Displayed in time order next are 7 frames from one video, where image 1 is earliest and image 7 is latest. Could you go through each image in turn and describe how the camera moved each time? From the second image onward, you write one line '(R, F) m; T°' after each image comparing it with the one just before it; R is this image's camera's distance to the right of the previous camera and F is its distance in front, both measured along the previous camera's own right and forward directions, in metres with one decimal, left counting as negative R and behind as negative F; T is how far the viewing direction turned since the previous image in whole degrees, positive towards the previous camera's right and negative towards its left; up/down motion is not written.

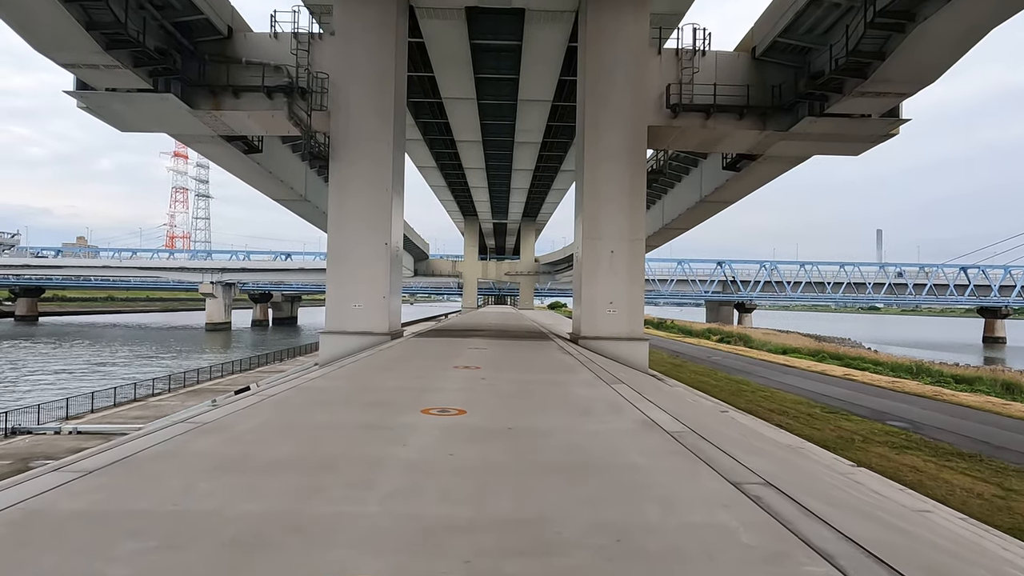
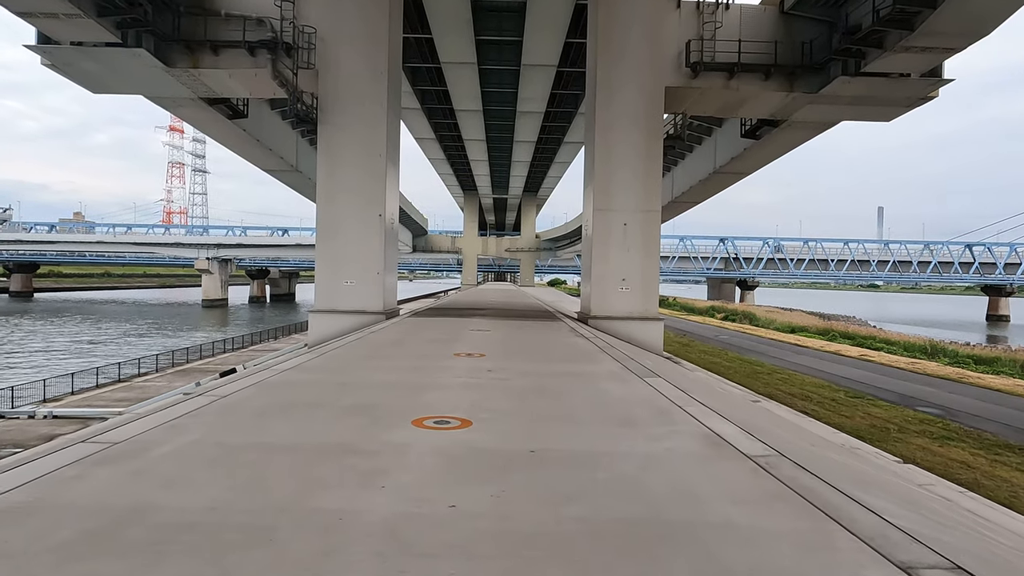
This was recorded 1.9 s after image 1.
(-0.1, +0.9) m; 0°
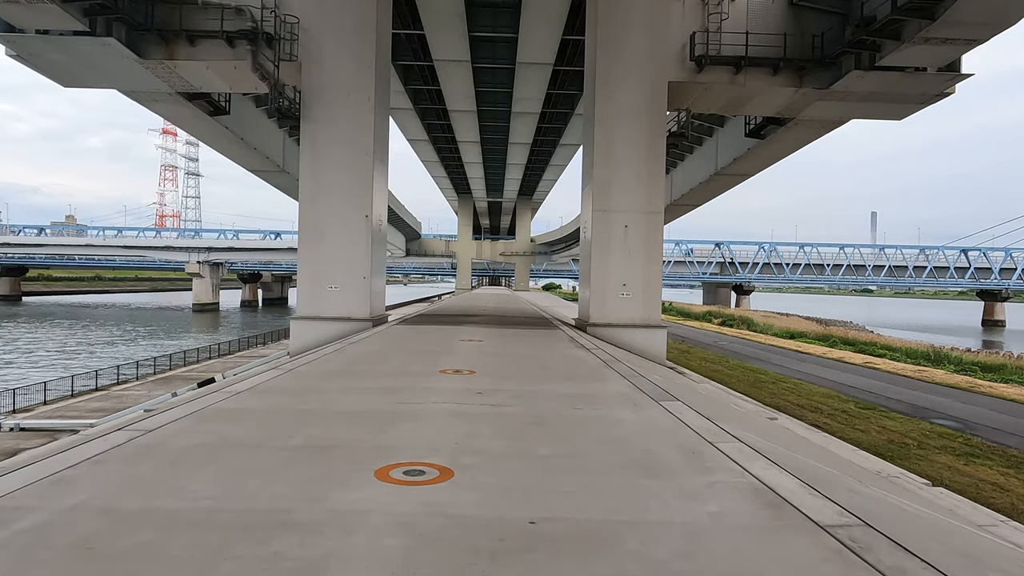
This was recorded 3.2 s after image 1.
(0.0, +0.6) m; 0°
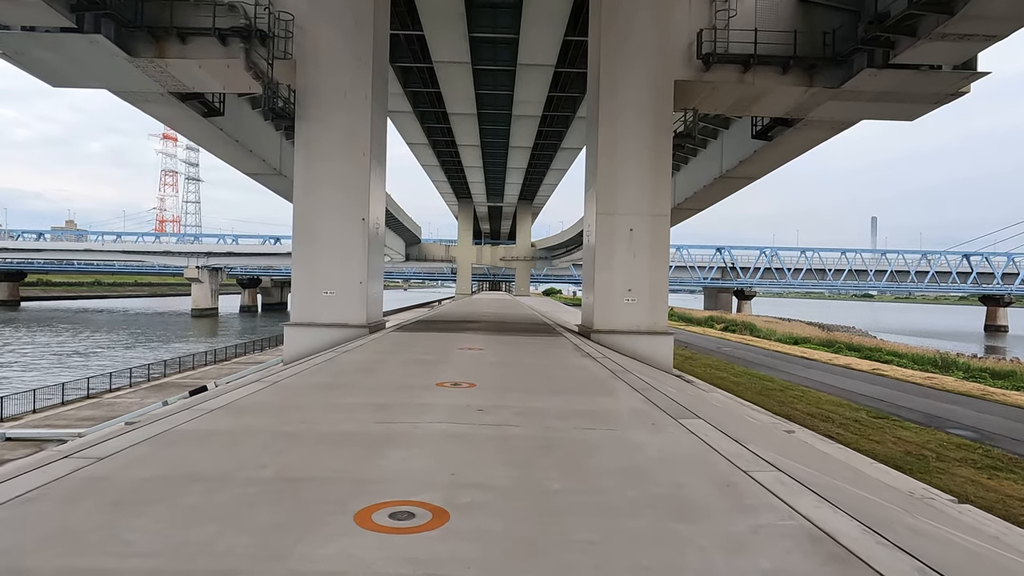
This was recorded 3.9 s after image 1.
(0.0, +0.4) m; 0°
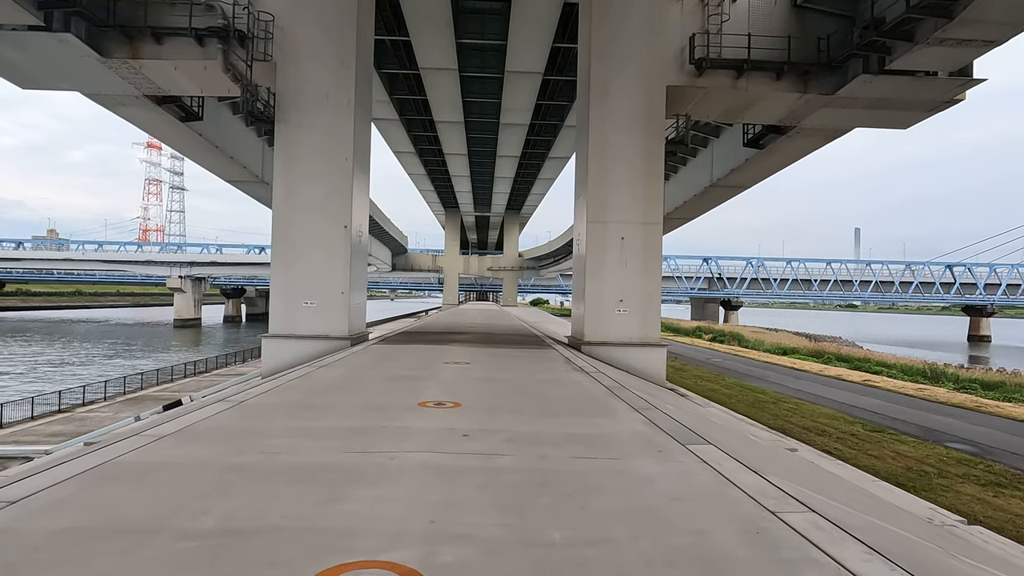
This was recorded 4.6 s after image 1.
(0.0, +0.3) m; +1°
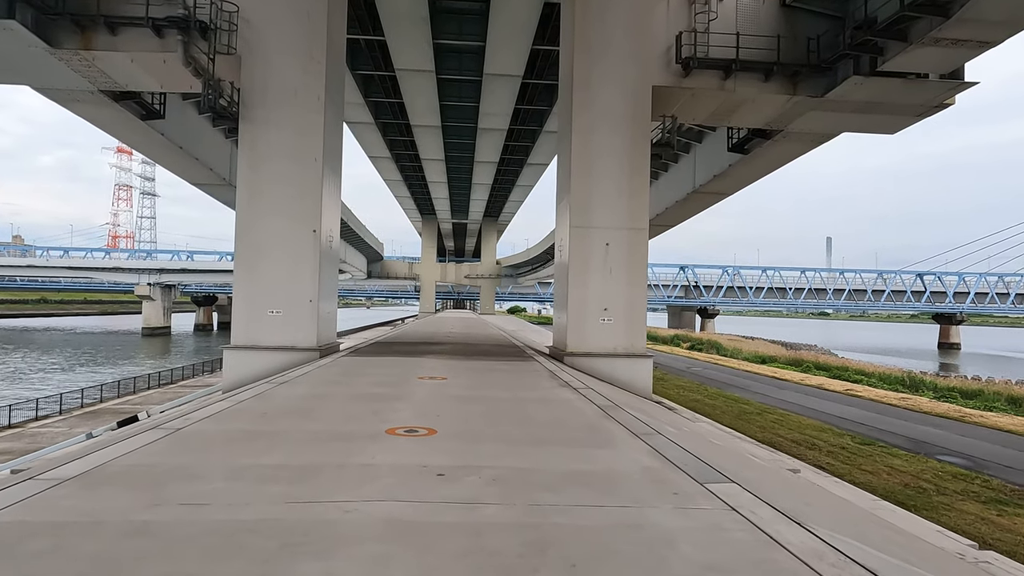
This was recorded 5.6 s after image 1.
(0.0, +0.5) m; +2°
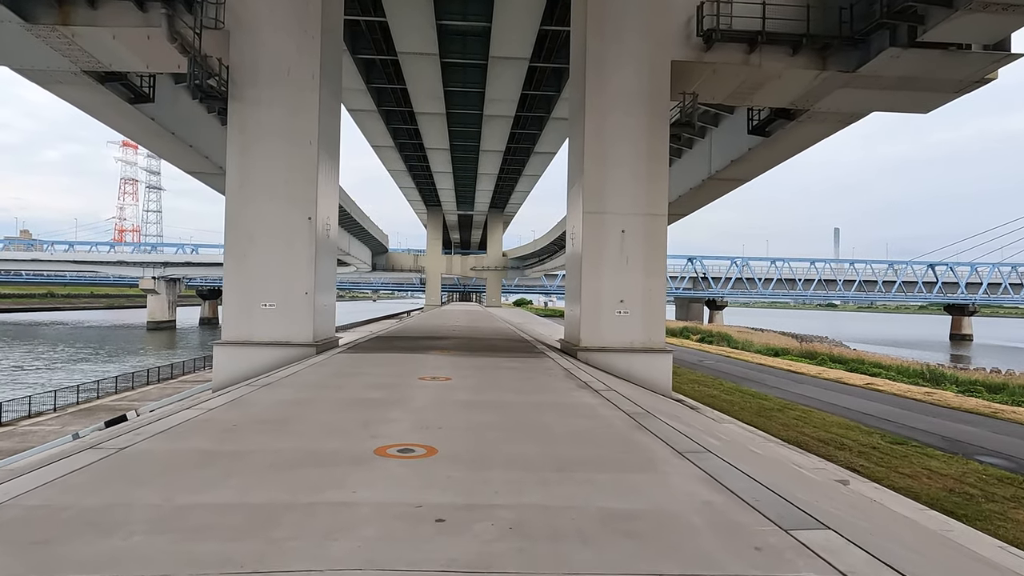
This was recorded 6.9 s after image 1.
(0.0, +0.6) m; -1°
